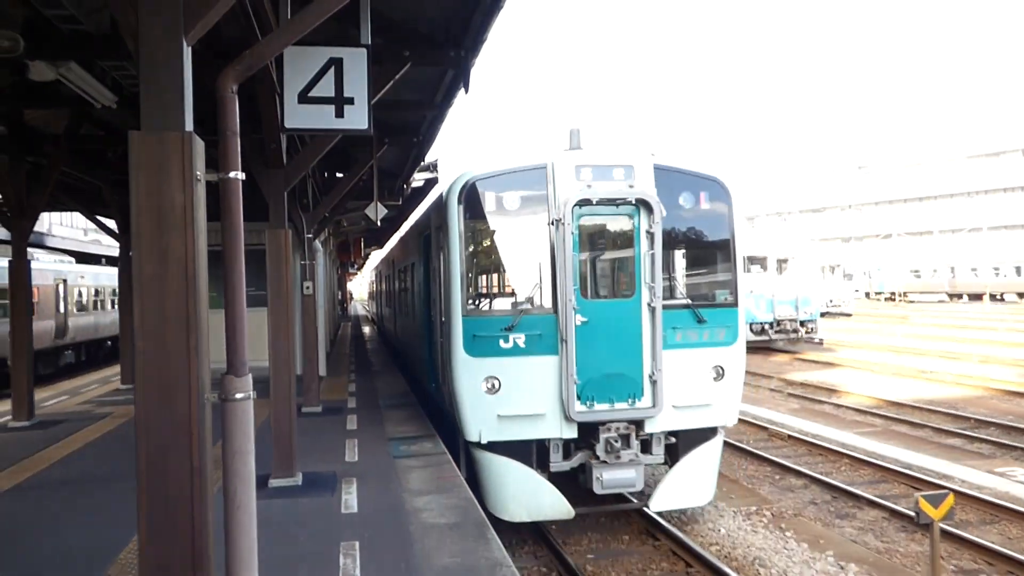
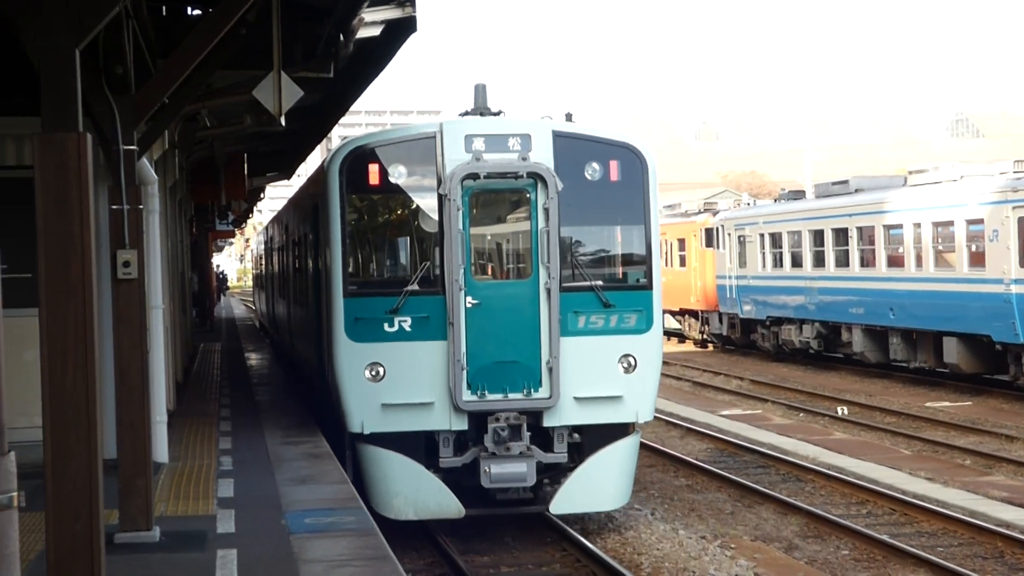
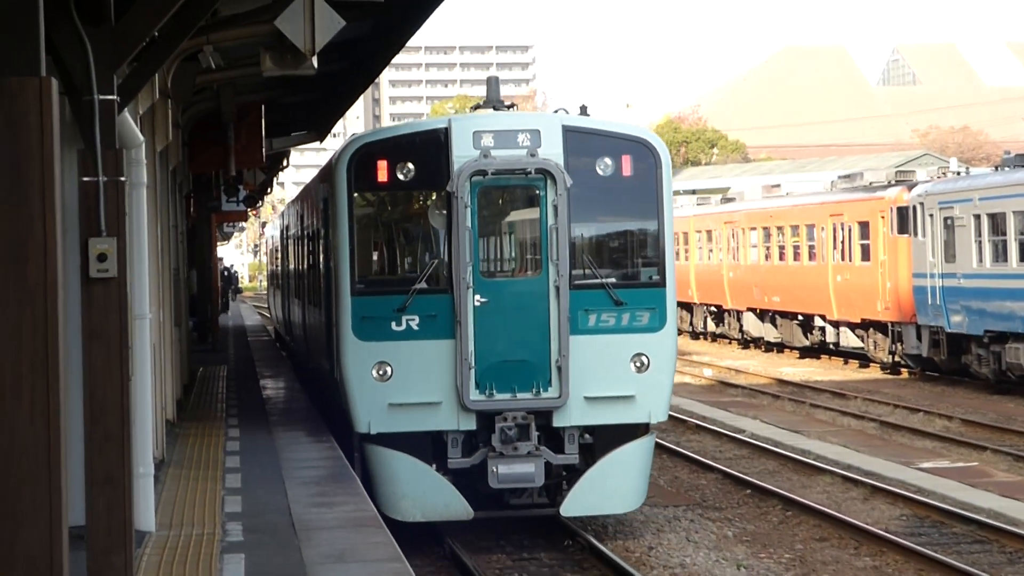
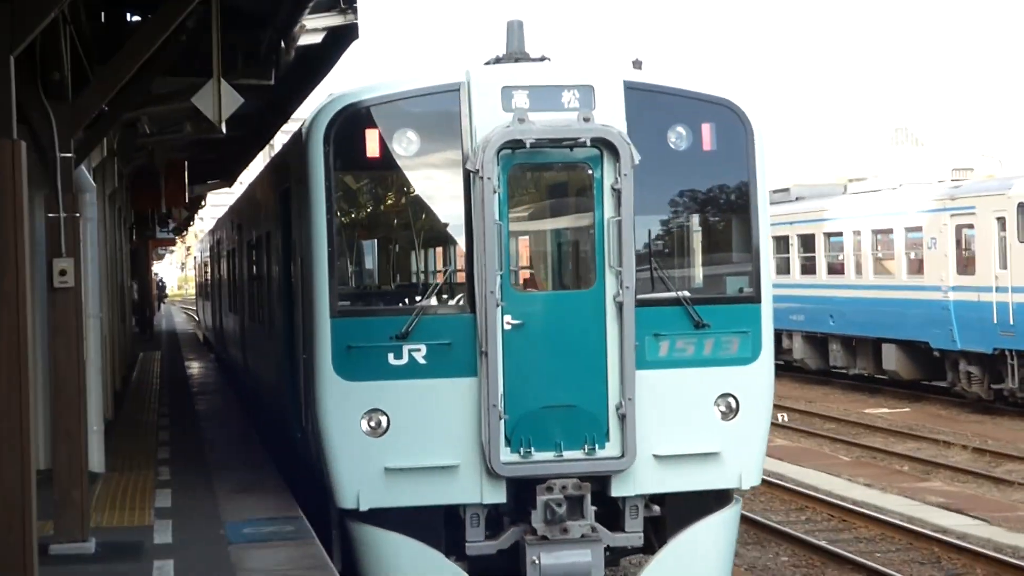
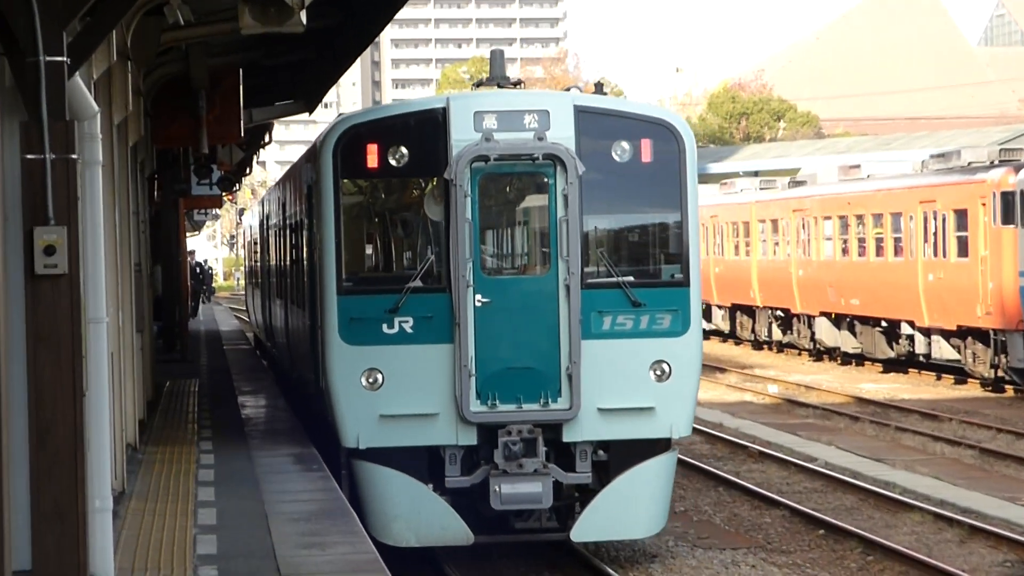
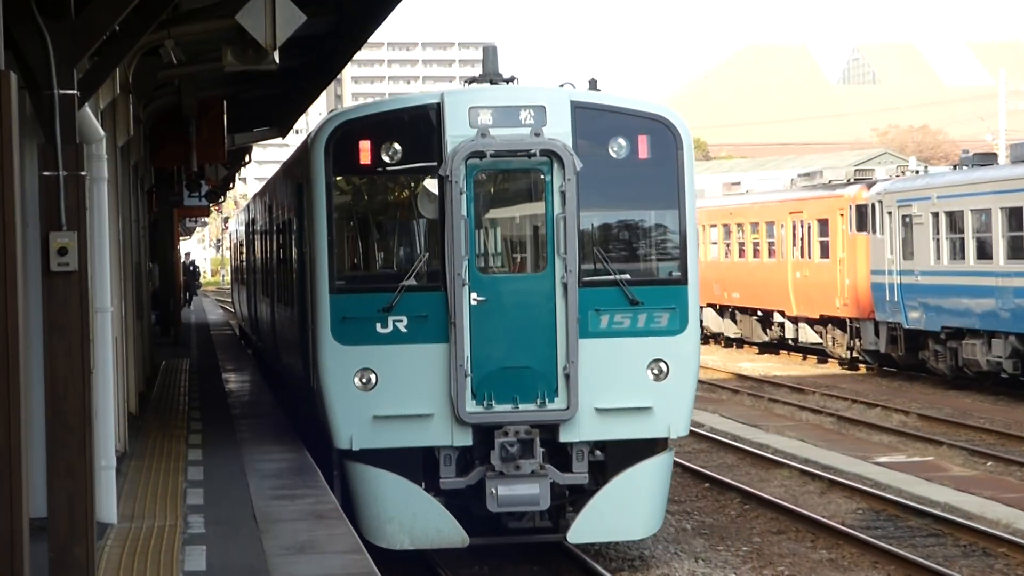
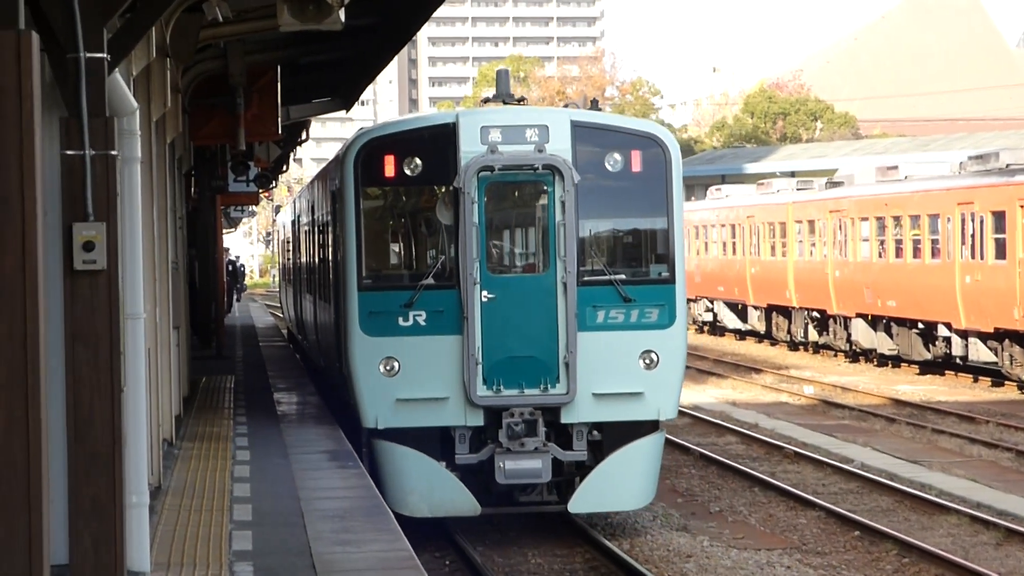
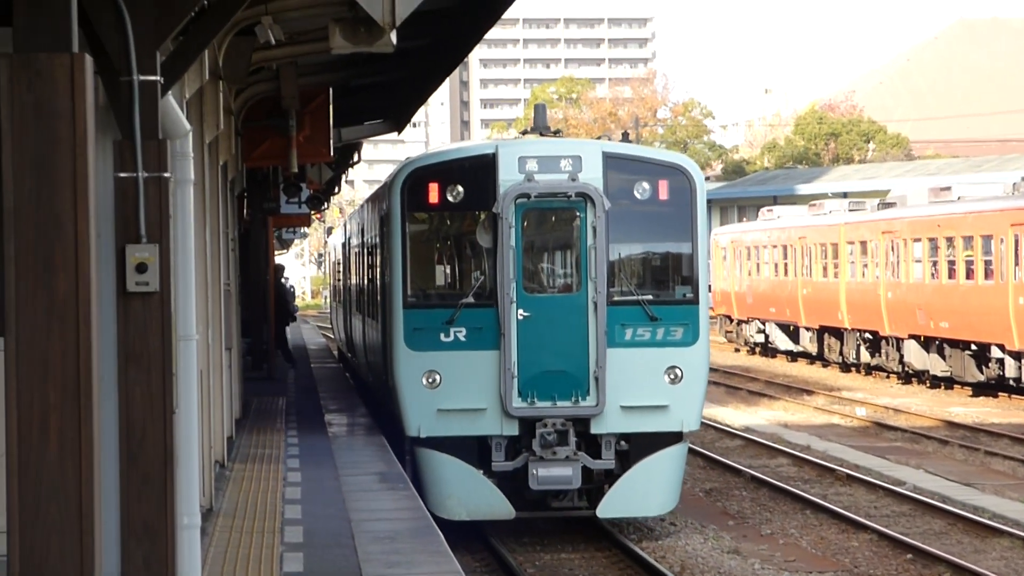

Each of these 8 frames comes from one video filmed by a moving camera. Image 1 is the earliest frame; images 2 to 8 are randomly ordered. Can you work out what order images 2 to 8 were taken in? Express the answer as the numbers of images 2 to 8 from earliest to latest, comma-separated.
4, 2, 6, 3, 5, 7, 8
